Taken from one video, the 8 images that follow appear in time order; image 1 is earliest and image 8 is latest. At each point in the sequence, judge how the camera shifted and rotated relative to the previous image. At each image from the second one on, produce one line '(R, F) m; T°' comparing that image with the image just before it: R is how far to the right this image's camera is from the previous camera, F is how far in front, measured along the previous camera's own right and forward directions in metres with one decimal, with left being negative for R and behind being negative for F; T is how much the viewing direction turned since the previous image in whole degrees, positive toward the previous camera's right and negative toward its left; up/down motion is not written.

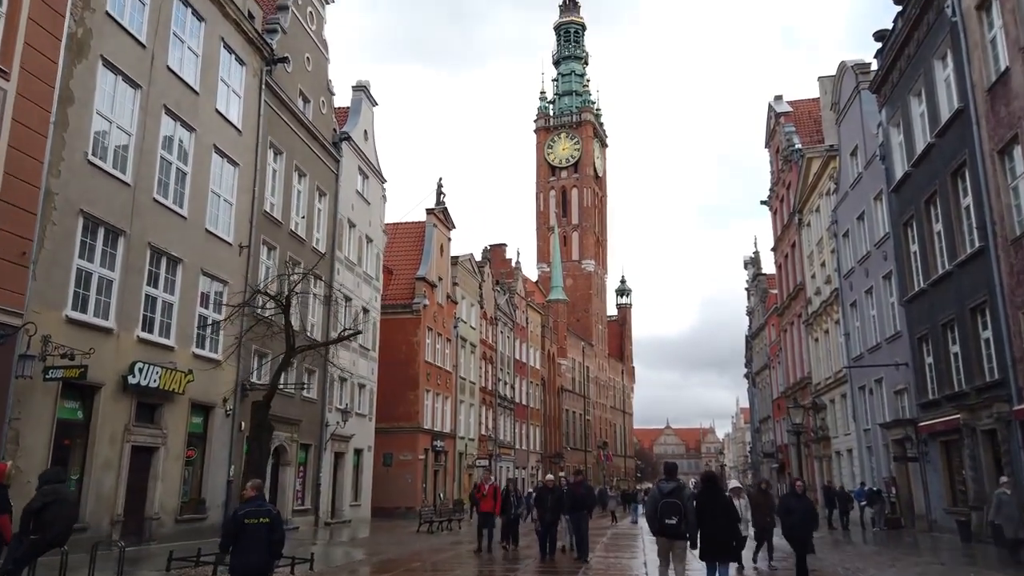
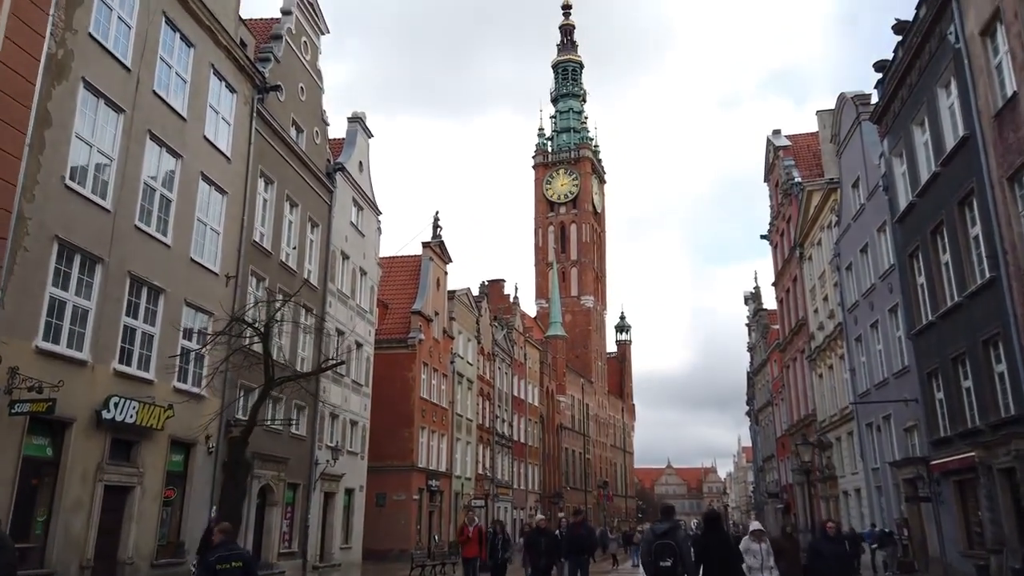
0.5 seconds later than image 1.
(+0.1, +0.6) m; 0°
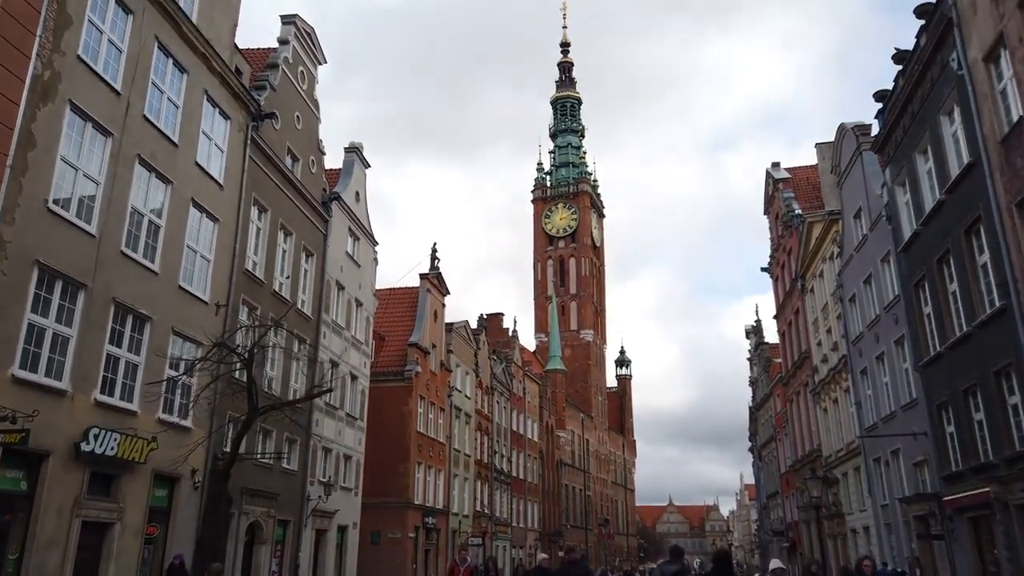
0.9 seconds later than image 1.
(+0.1, +0.5) m; 0°
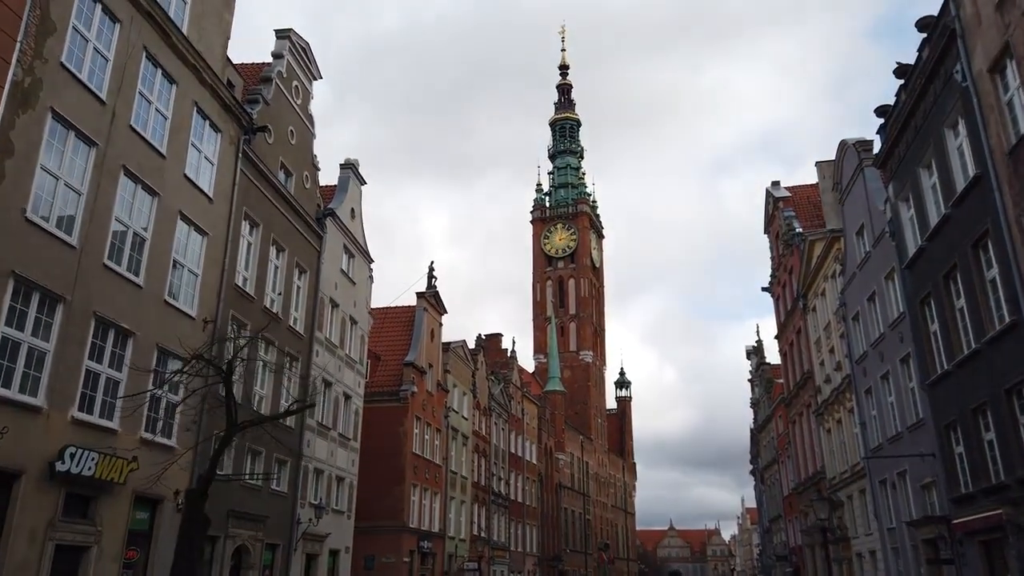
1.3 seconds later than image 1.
(+0.1, +0.5) m; 0°
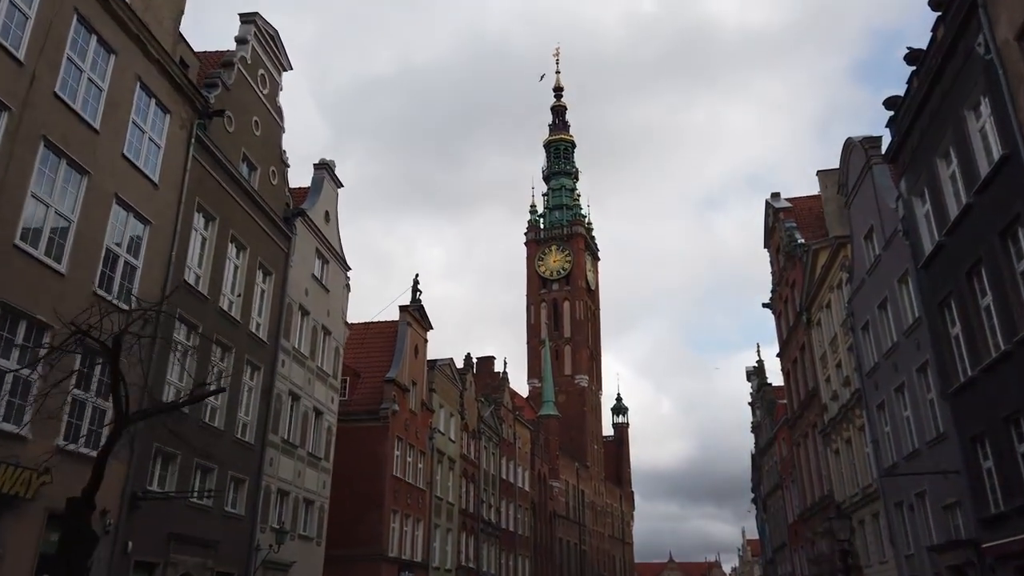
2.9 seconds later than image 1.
(+0.4, +1.9) m; 0°
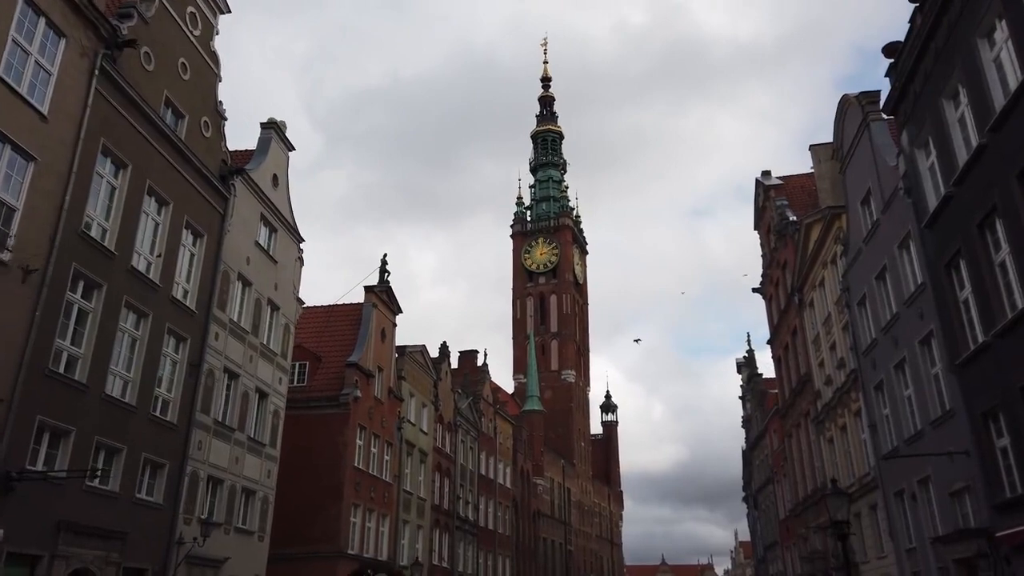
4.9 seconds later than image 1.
(+0.9, +2.3) m; 0°
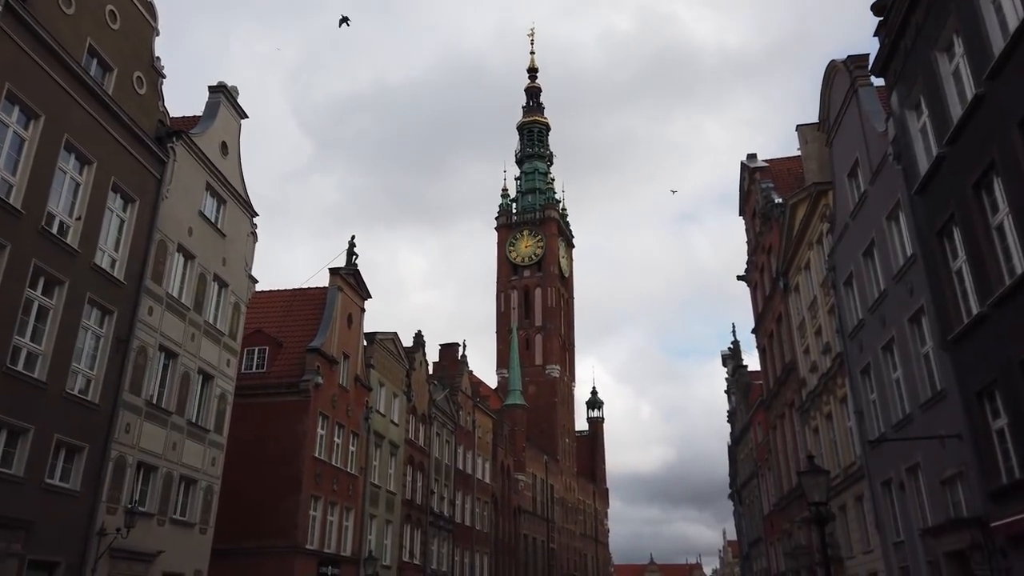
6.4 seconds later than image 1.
(+0.8, +1.5) m; +1°
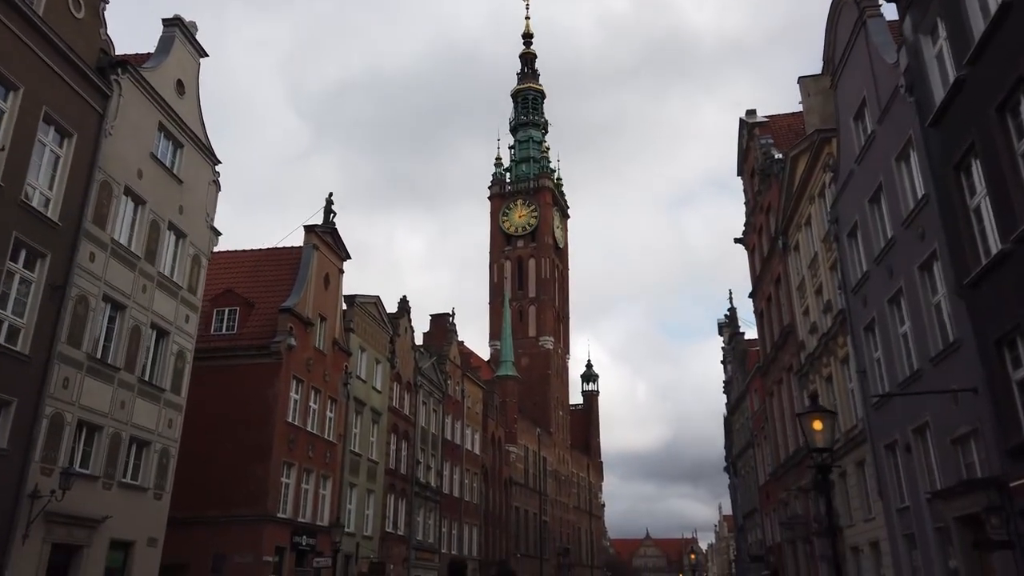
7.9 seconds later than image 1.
(+0.5, +1.5) m; 0°
